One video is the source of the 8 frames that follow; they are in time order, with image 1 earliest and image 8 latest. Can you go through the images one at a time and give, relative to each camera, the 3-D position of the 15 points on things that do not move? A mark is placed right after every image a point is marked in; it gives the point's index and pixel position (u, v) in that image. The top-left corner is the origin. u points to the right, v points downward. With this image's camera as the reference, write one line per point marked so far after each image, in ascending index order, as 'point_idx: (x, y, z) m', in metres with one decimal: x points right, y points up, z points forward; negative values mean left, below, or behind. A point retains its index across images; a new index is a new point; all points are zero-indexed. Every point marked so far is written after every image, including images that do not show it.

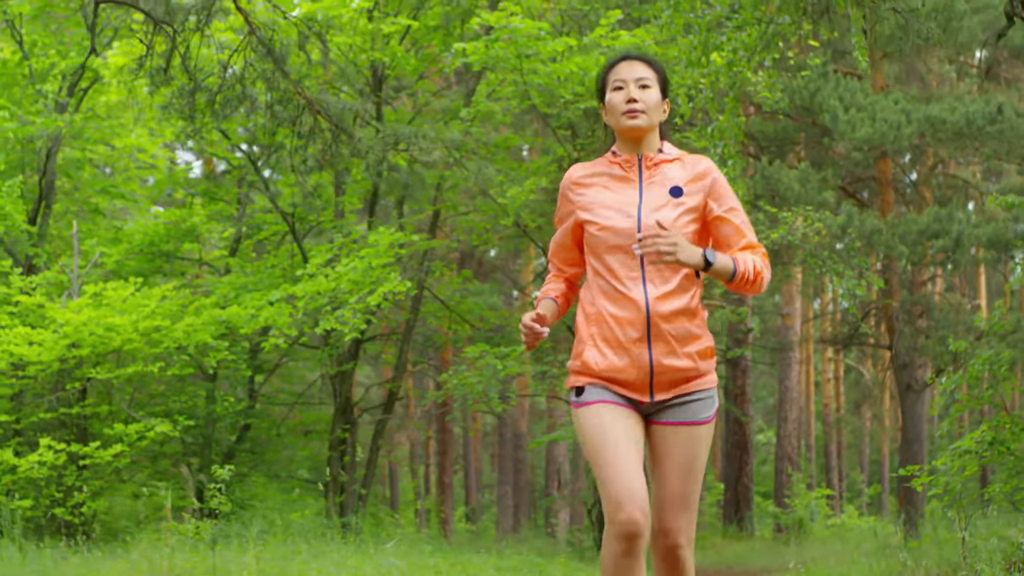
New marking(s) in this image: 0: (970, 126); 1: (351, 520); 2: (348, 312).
0: (+5.3, +1.9, +12.0) m
1: (-1.9, -2.8, +12.7) m
2: (-1.9, -0.3, +12.6) m
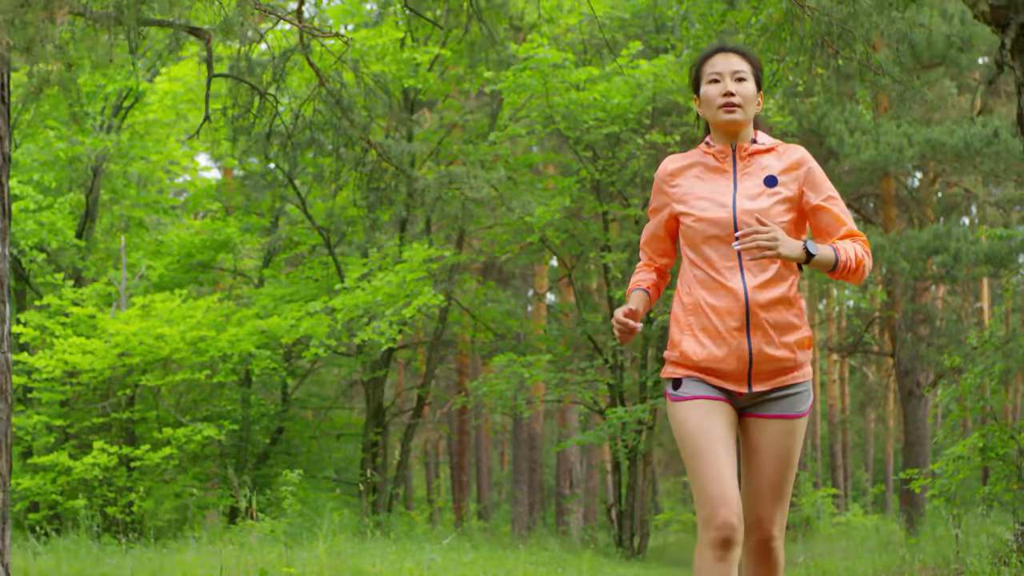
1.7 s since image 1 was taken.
0: (+5.6, +1.7, +12.8) m
1: (-1.6, -3.0, +13.5) m
2: (-1.6, -0.5, +13.4) m
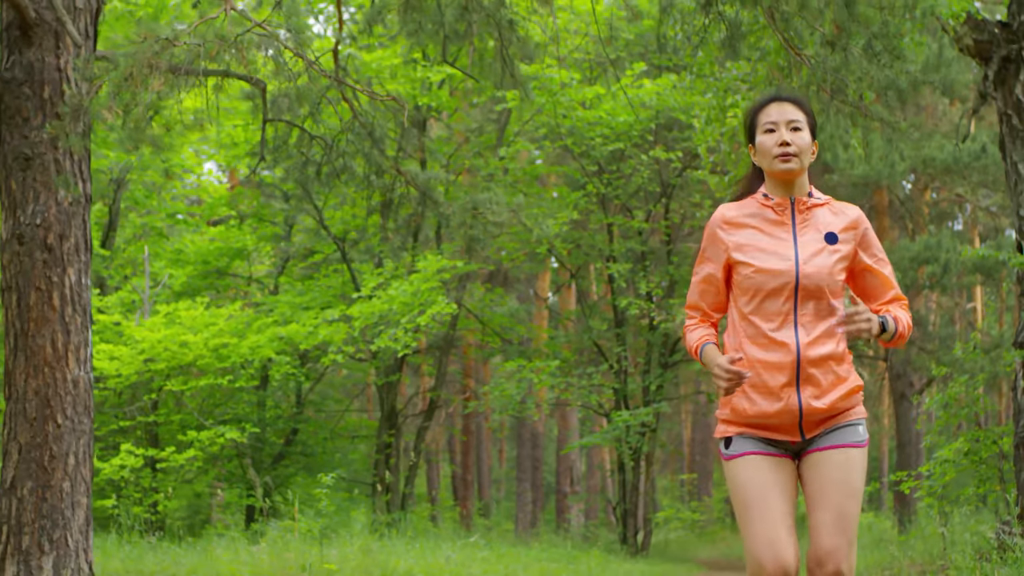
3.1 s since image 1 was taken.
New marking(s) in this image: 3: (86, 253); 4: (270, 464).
0: (+5.7, +1.6, +13.4) m
1: (-1.5, -3.1, +14.1) m
2: (-1.5, -0.6, +14.0) m
3: (-2.3, +0.2, +5.7) m
4: (-3.8, -2.8, +16.3) m
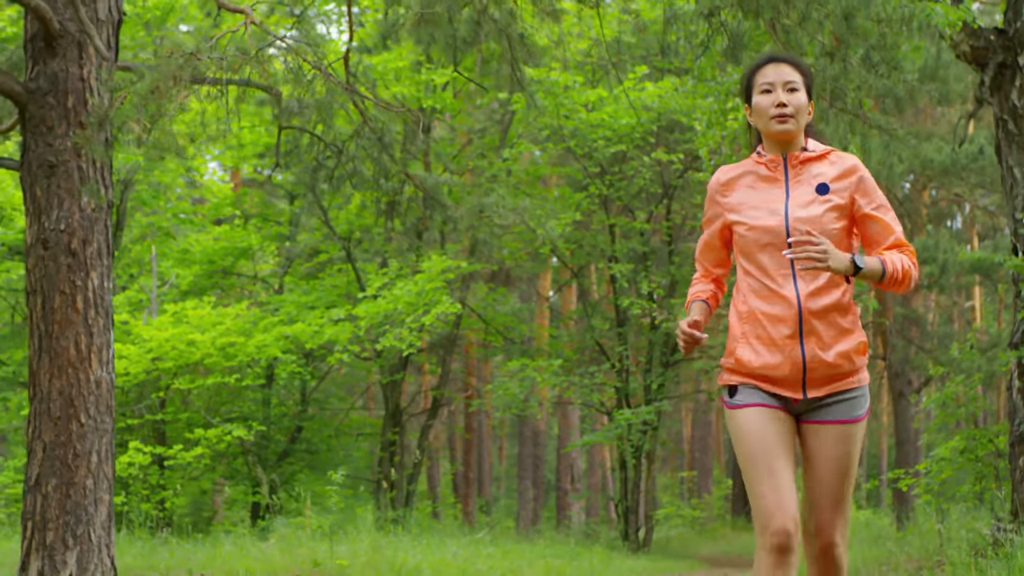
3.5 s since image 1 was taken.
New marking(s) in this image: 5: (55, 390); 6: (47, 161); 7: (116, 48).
0: (+5.8, +1.6, +13.6) m
1: (-1.4, -3.1, +14.3) m
2: (-1.4, -0.6, +14.2) m
3: (-2.3, +0.2, +5.8) m
4: (-3.7, -2.8, +16.5) m
5: (-2.5, -0.5, +5.6) m
6: (-2.5, +0.7, +5.7) m
7: (-2.3, +1.4, +6.0) m
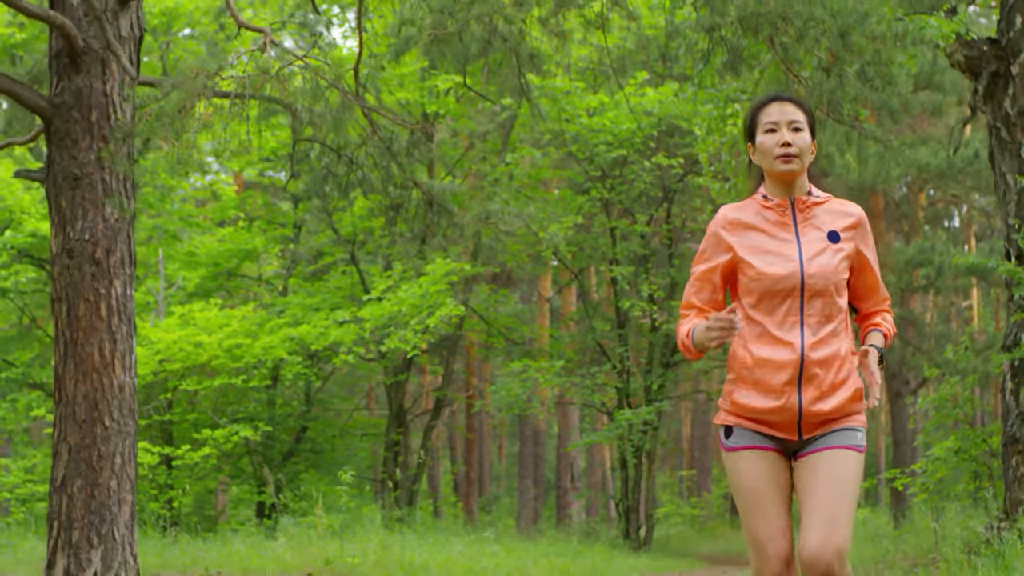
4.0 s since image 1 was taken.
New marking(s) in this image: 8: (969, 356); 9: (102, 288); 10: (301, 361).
0: (+5.8, +1.6, +13.8) m
1: (-1.4, -3.1, +14.5) m
2: (-1.4, -0.6, +14.4) m
3: (-2.2, +0.1, +6.1) m
4: (-3.7, -2.8, +16.7) m
5: (-2.4, -0.6, +5.8) m
6: (-2.5, +0.6, +5.9) m
7: (-2.2, +1.3, +6.2) m
8: (+4.8, -0.7, +11.0) m
9: (-2.3, 0.0, +5.9) m
10: (-3.1, -1.1, +15.6) m
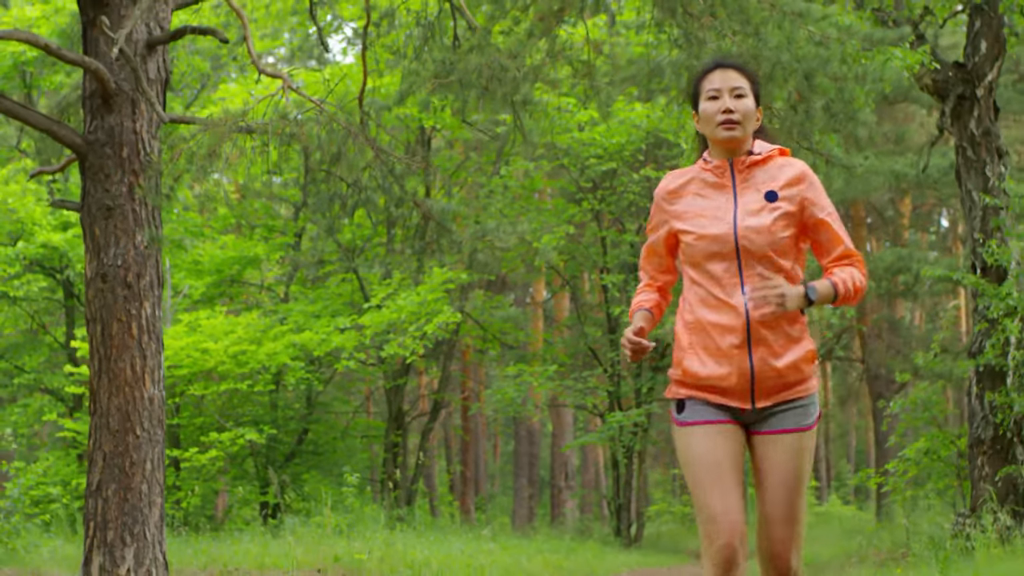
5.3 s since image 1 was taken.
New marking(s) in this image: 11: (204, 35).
0: (+5.7, +1.5, +14.4) m
1: (-1.5, -3.2, +15.1) m
2: (-1.5, -0.7, +14.9) m
3: (-2.2, 0.0, +6.6) m
4: (-3.8, -2.9, +17.2) m
5: (-2.4, -0.7, +6.4) m
6: (-2.5, +0.5, +6.4) m
7: (-2.3, +1.2, +6.7) m
8: (+4.8, -0.8, +11.6) m
9: (-2.3, -0.1, +6.4) m
10: (-3.2, -1.2, +16.1) m
11: (-1.9, +1.6, +6.6) m
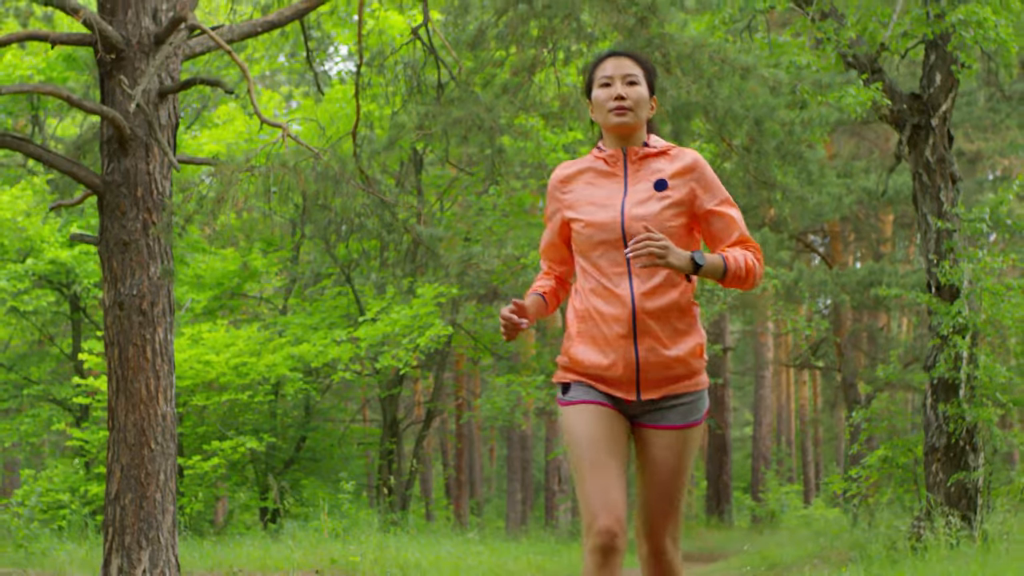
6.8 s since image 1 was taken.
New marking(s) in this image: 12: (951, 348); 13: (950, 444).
0: (+5.5, +1.3, +15.1) m
1: (-1.6, -3.4, +15.7) m
2: (-1.6, -0.9, +15.6) m
3: (-2.4, -0.2, +7.3) m
4: (-3.9, -3.1, +17.9) m
5: (-2.6, -0.9, +7.0) m
6: (-2.7, +0.3, +7.1) m
7: (-2.4, +1.0, +7.4) m
8: (+4.6, -1.0, +12.3) m
9: (-2.5, -0.3, +7.1) m
10: (-3.4, -1.4, +16.8) m
11: (-2.1, +1.4, +7.3) m
12: (+4.1, -0.6, +9.8) m
13: (+4.2, -1.5, +10.0) m
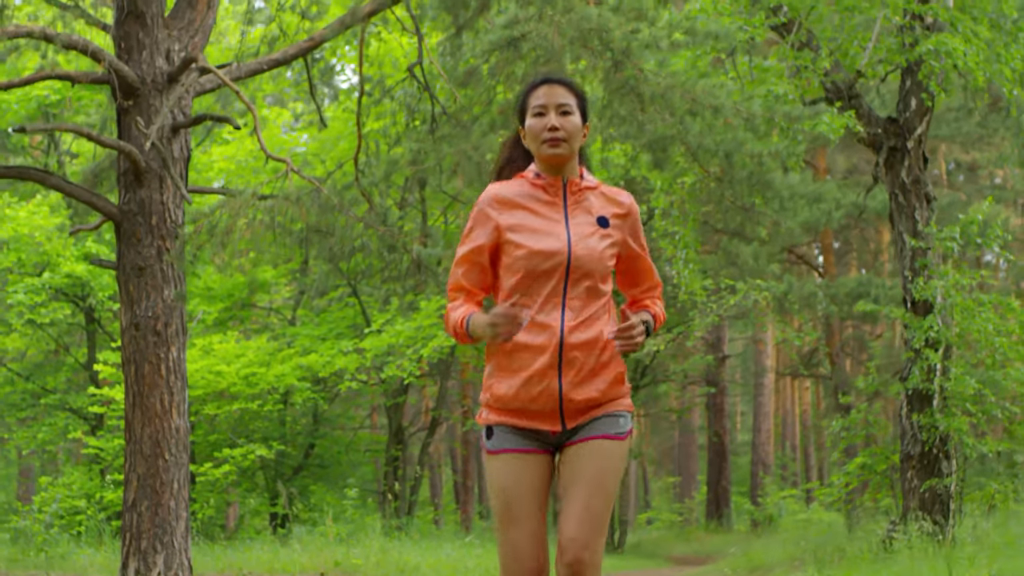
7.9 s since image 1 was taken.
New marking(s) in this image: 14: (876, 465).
0: (+5.5, +1.1, +15.5) m
1: (-1.6, -3.6, +16.3) m
2: (-1.6, -1.1, +16.1) m
3: (-2.5, -0.4, +7.8) m
4: (-3.9, -3.3, +18.4) m
5: (-2.7, -1.1, +7.6) m
6: (-2.7, +0.2, +7.6) m
7: (-2.5, +0.9, +8.0) m
8: (+4.6, -1.2, +12.8) m
9: (-2.6, -0.5, +7.6) m
10: (-3.4, -1.6, +17.4) m
11: (-2.2, +1.3, +7.8) m
12: (+4.1, -0.7, +10.3) m
13: (+4.2, -1.7, +10.5) m
14: (+3.9, -1.9, +11.1) m
